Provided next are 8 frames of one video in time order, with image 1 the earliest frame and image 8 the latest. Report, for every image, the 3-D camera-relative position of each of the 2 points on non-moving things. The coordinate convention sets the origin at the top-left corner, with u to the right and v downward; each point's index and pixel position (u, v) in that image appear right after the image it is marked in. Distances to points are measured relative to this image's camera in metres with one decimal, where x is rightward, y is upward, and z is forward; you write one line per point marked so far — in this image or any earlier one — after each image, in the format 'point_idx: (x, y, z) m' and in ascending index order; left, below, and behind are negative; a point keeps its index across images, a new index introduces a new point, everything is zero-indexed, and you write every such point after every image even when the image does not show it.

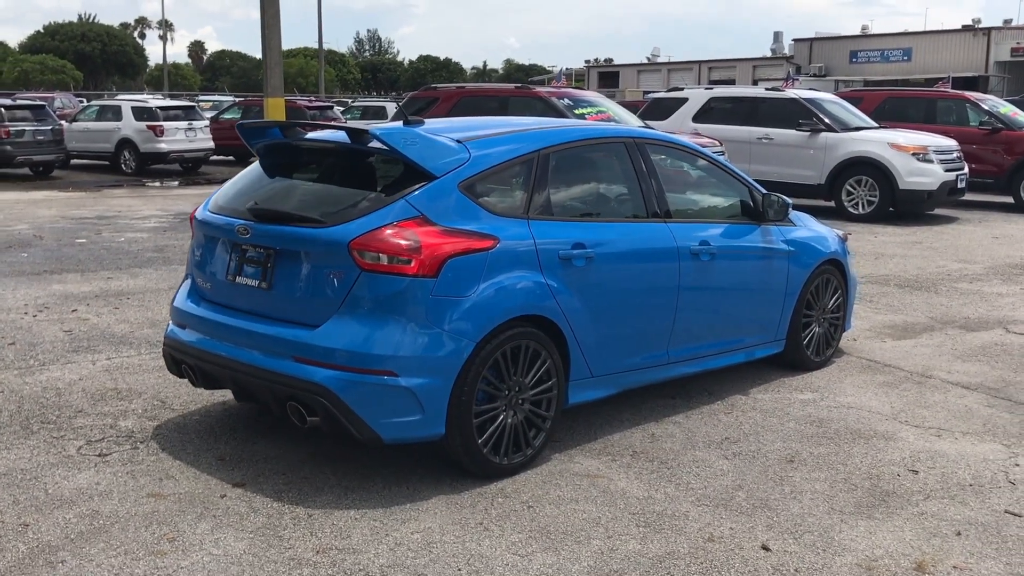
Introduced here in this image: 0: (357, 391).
0: (-0.6, -0.4, +4.2) m
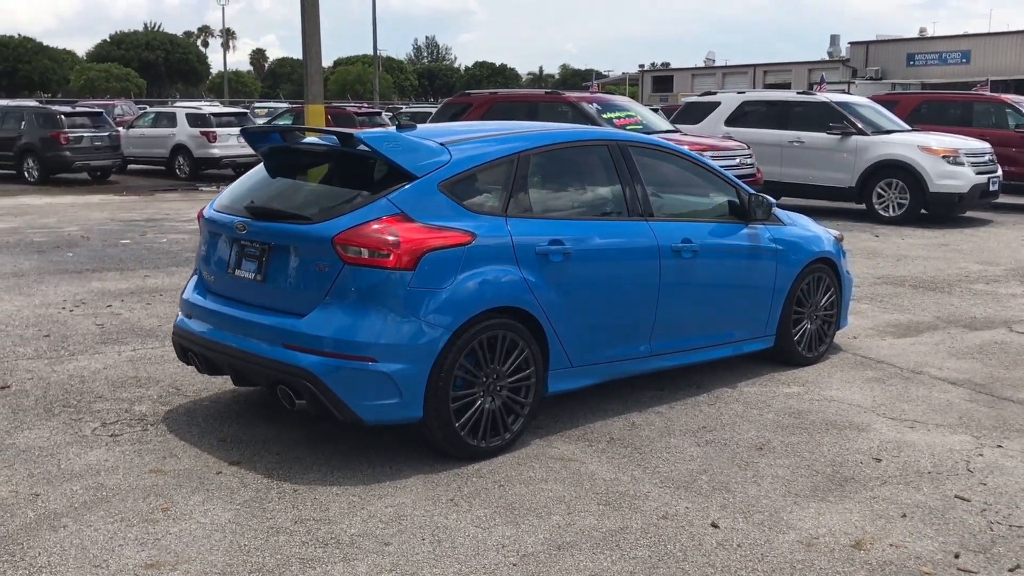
0: (-0.7, -0.4, +4.5) m
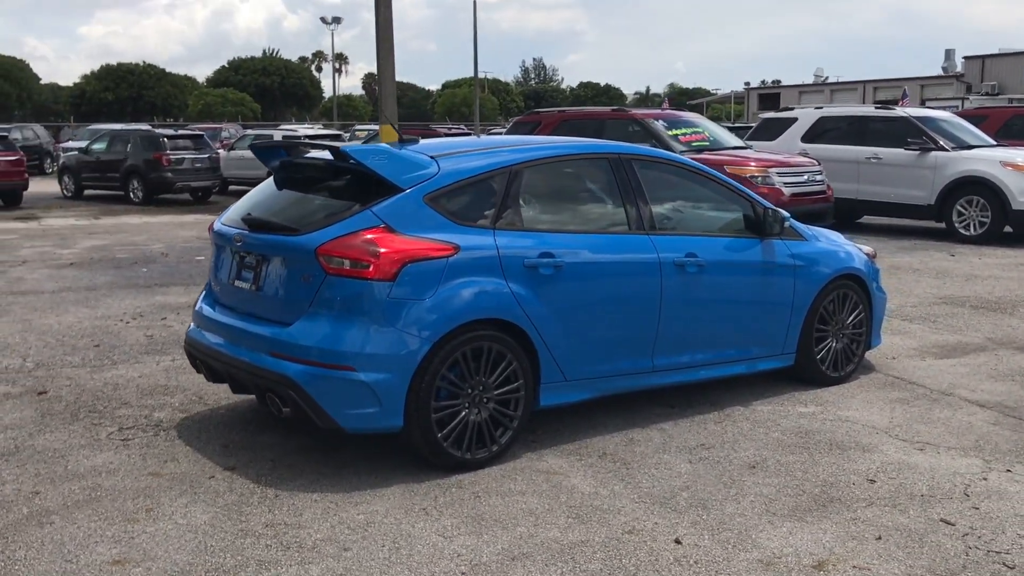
0: (-0.8, -0.4, +4.6) m
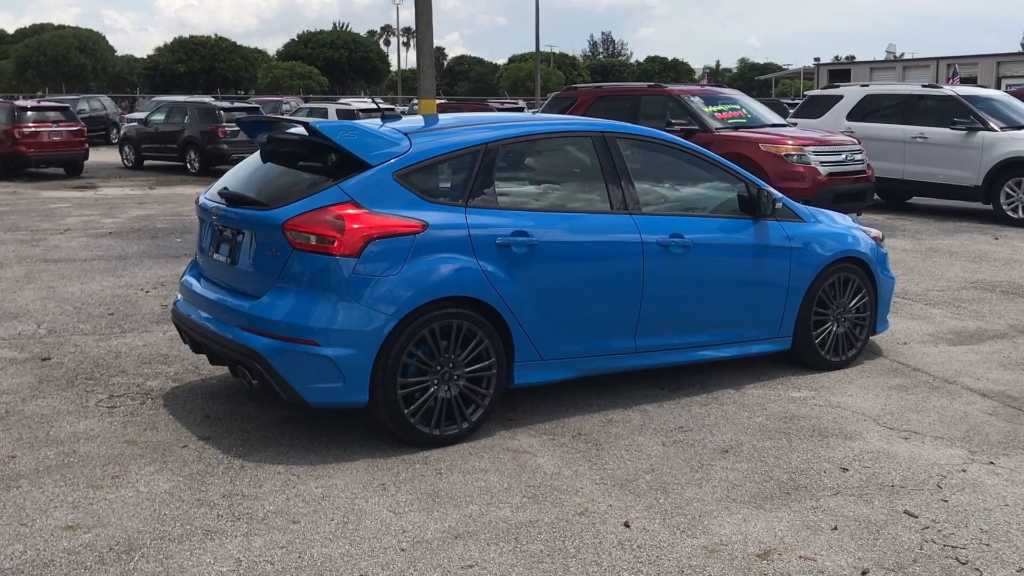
0: (-1.0, -0.3, +4.6) m
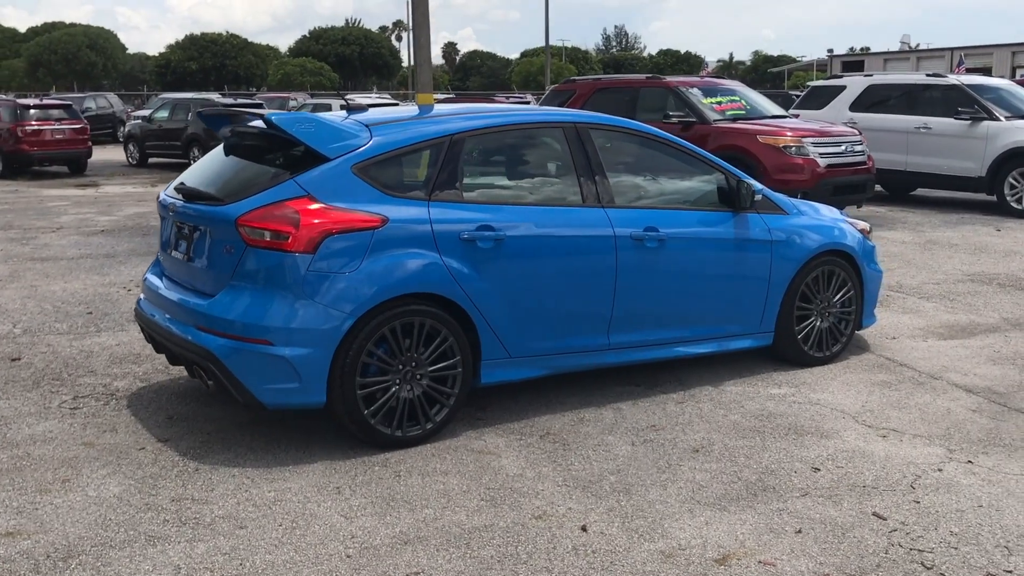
0: (-1.2, -0.3, +4.5) m
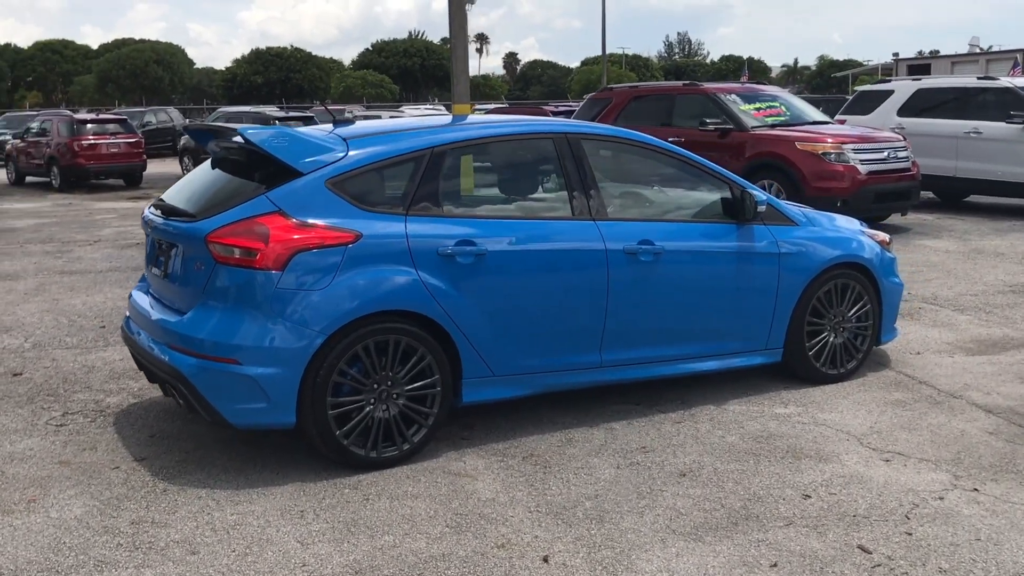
0: (-1.3, -0.4, +4.4) m
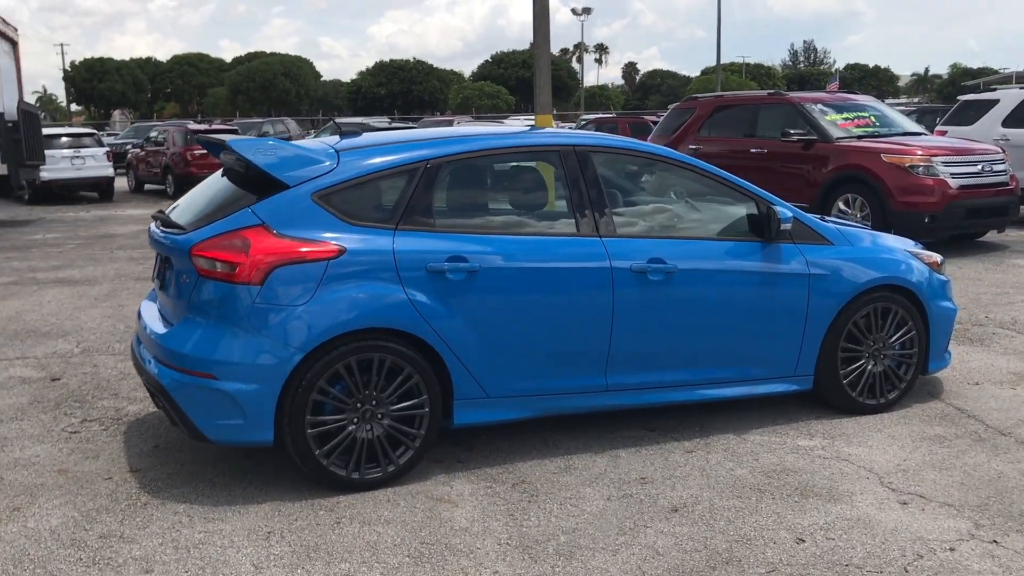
0: (-1.3, -0.4, +4.4) m
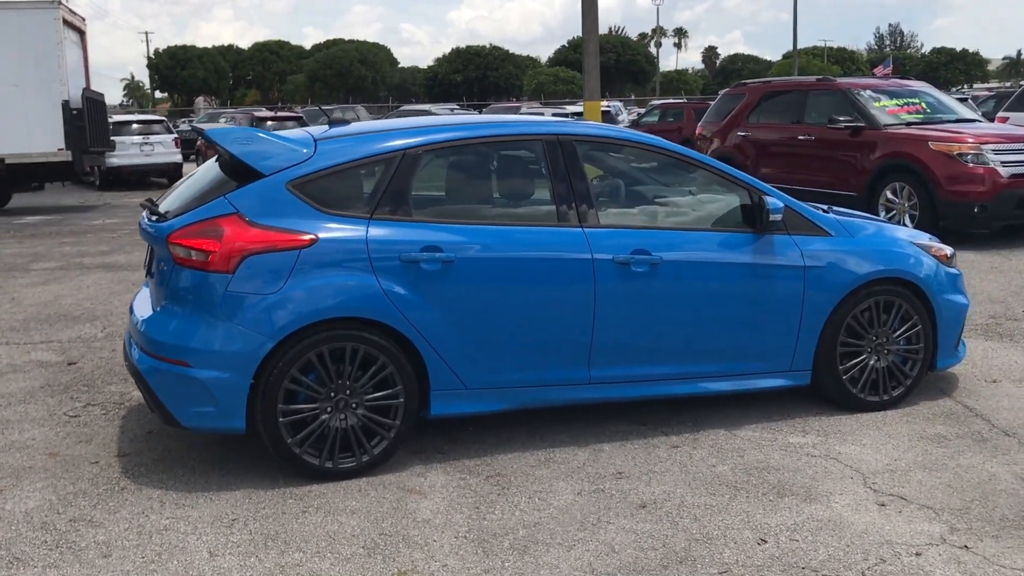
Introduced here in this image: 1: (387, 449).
0: (-1.5, -0.4, +4.4) m
1: (-0.5, -0.7, +4.6) m
